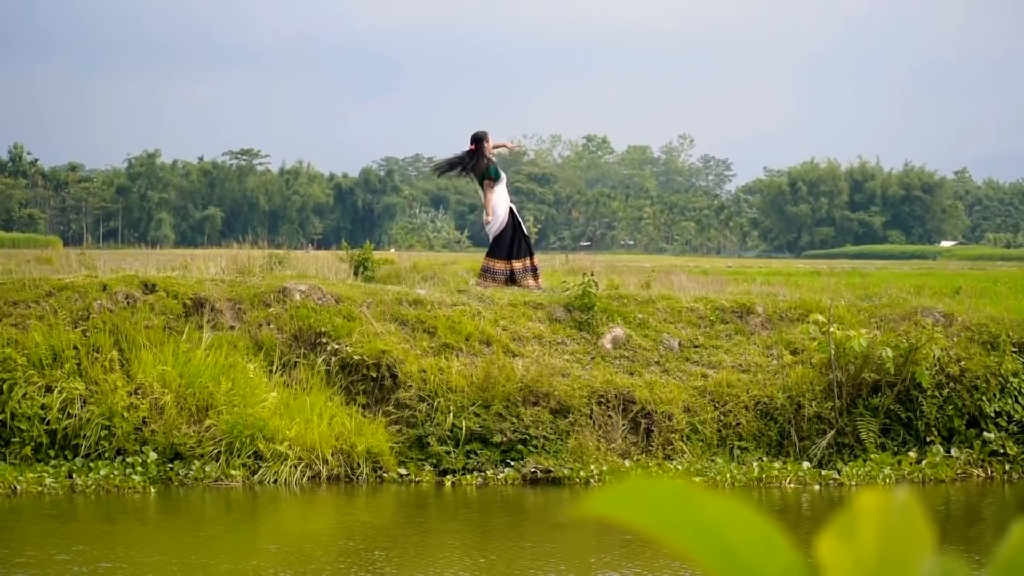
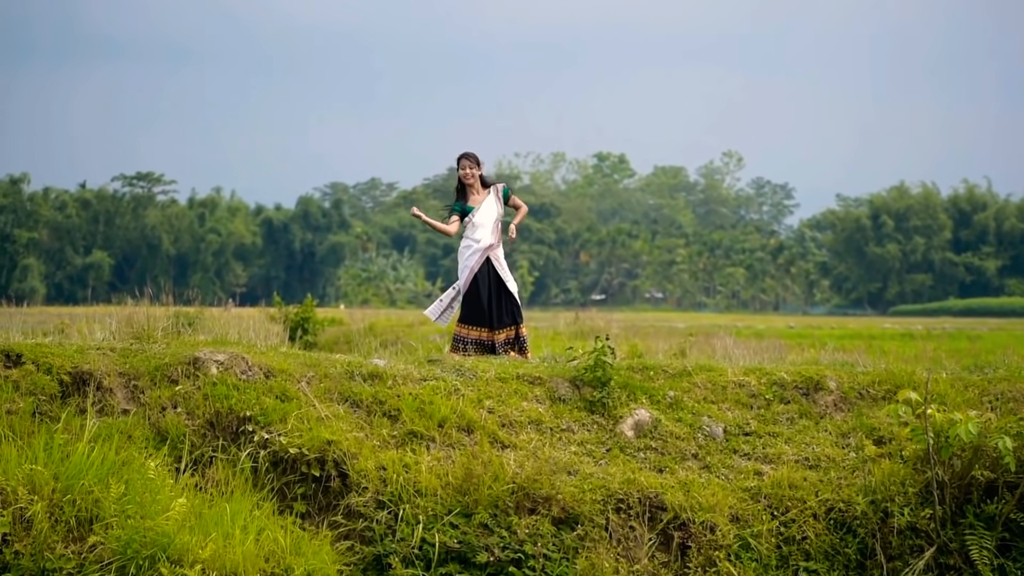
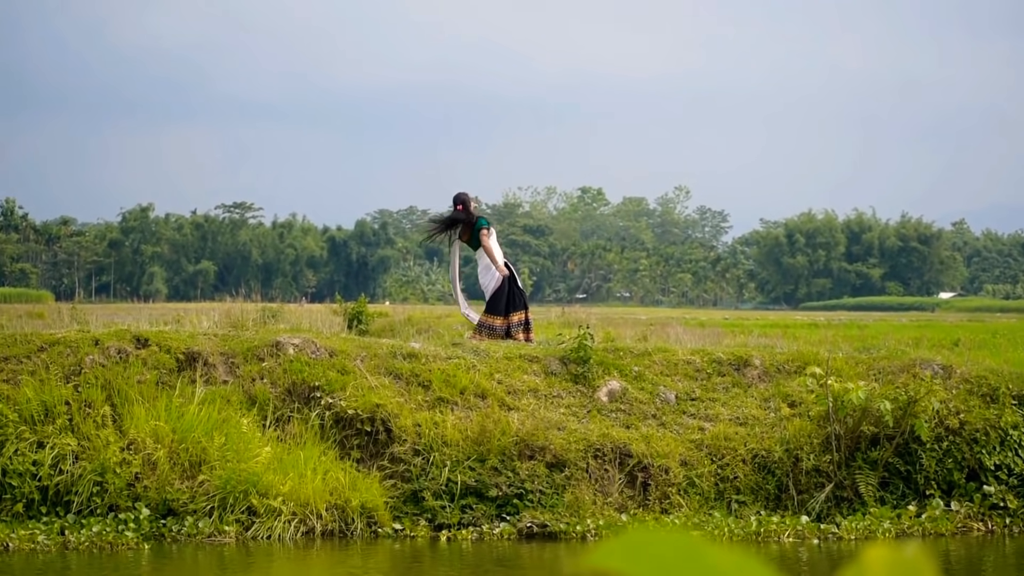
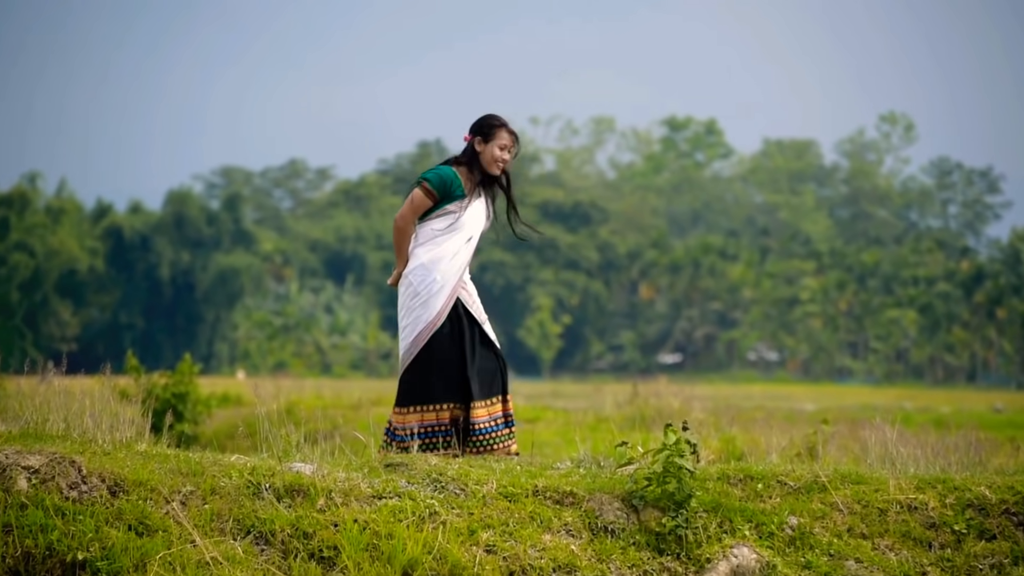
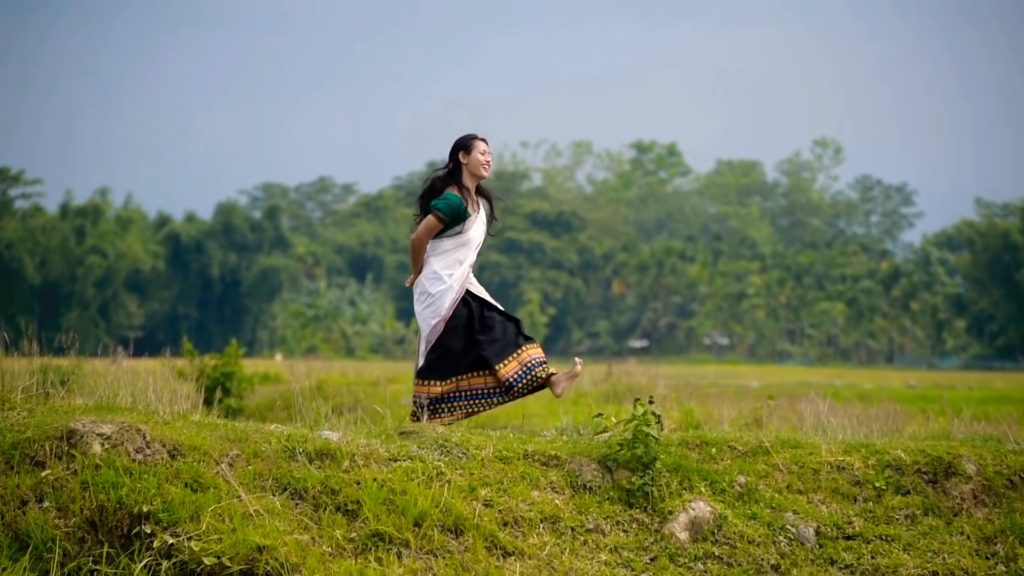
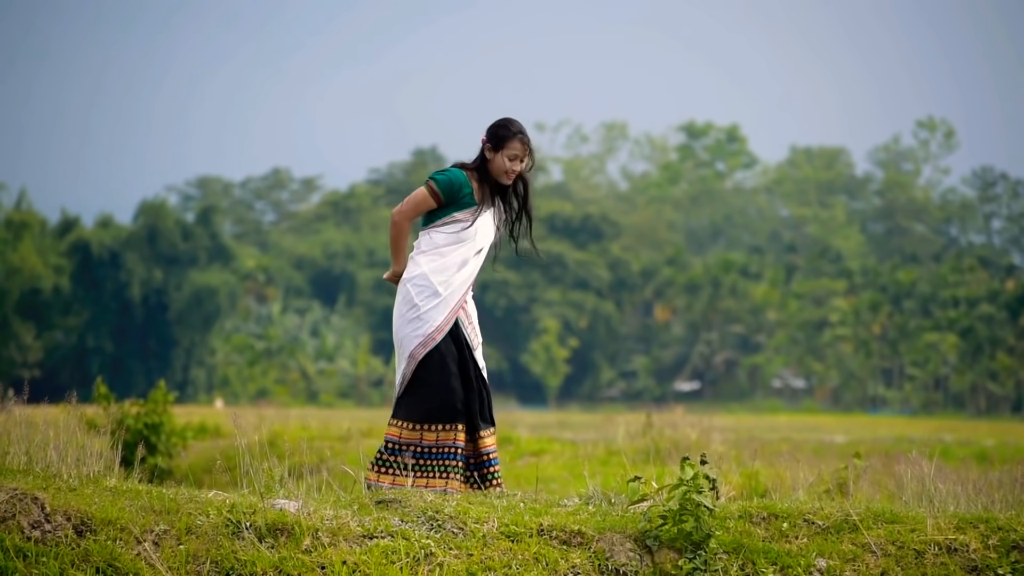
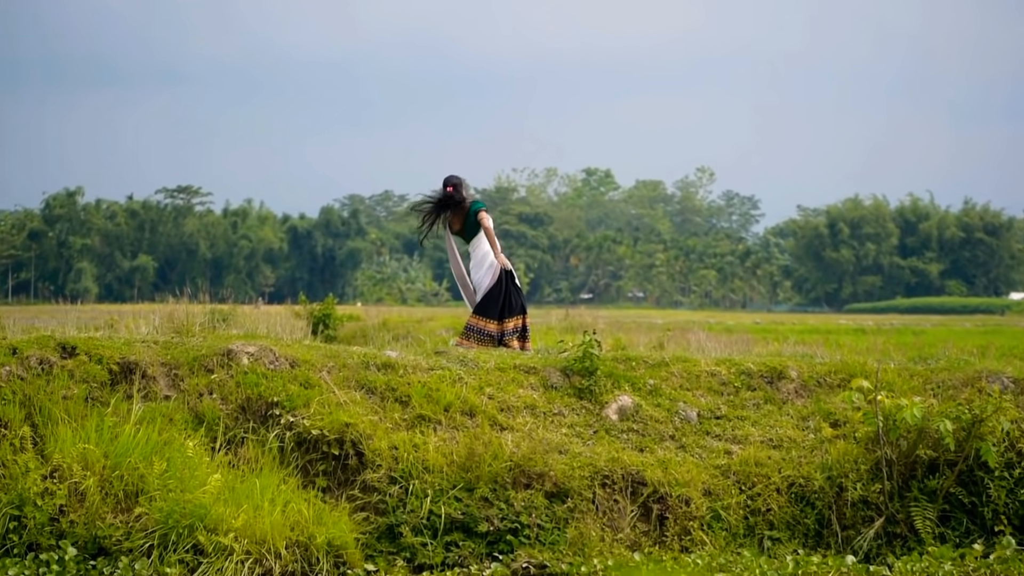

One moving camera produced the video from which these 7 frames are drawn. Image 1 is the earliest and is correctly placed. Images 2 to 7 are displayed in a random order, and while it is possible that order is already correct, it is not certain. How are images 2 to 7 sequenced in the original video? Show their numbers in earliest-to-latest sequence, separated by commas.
3, 7, 2, 5, 4, 6
